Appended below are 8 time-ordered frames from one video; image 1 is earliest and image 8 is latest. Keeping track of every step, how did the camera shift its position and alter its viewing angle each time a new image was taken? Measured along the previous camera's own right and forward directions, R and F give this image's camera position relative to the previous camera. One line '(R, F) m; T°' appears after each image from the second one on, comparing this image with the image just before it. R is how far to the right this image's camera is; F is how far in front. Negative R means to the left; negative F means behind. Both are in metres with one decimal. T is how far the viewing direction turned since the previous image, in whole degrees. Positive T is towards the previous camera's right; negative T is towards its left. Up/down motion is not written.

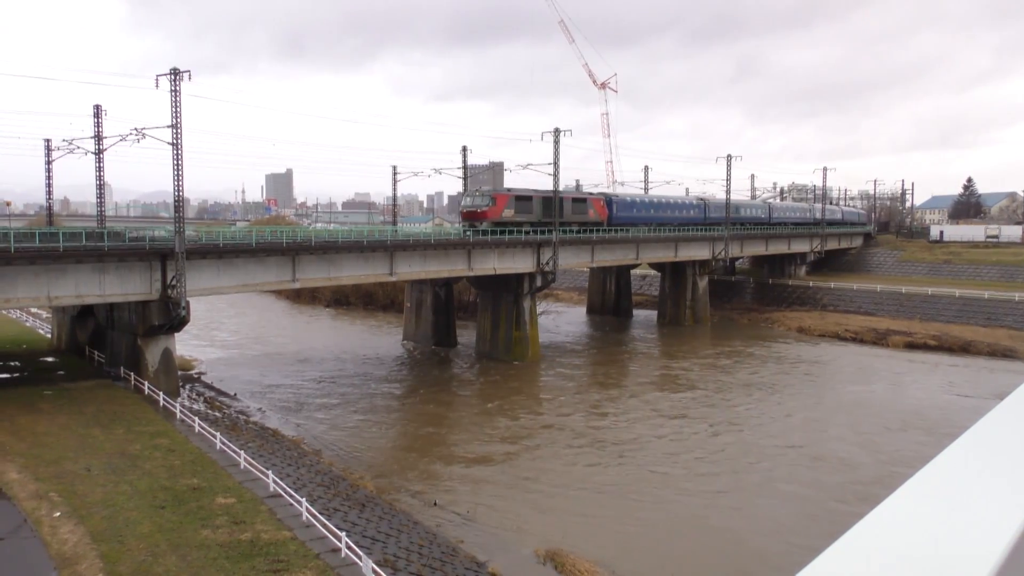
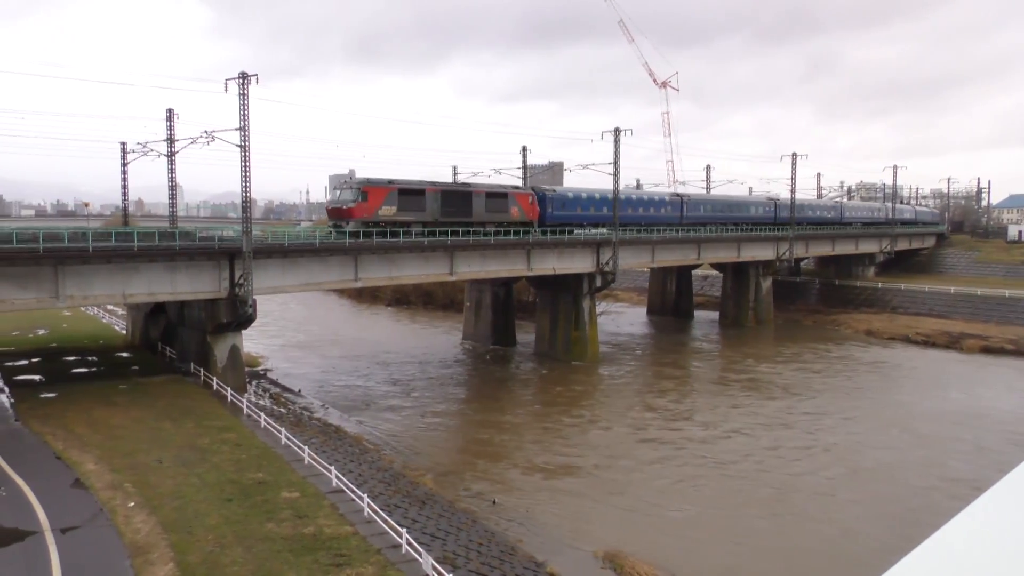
(-0.7, 0.0) m; -3°
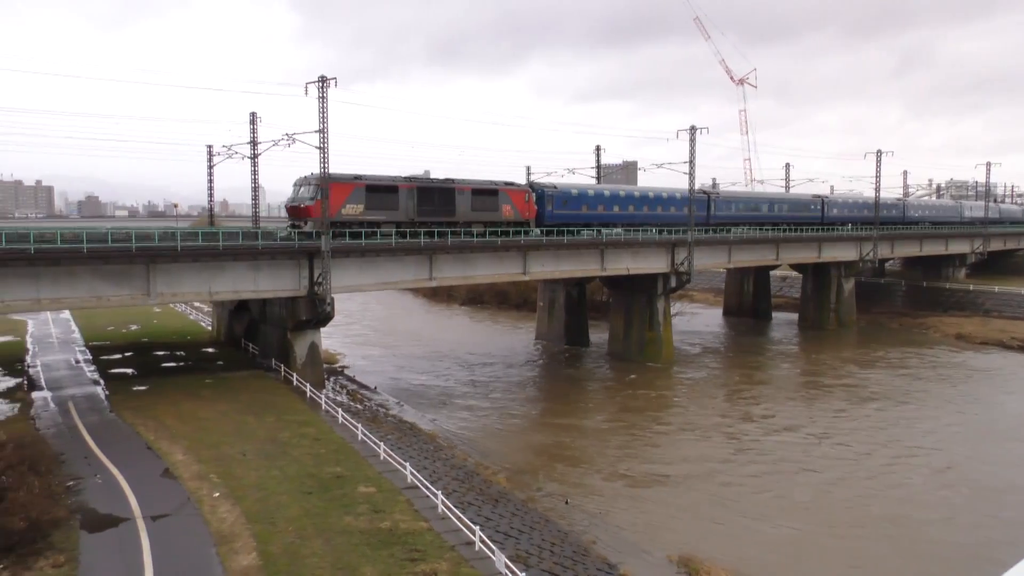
(-1.0, 0.0) m; -4°
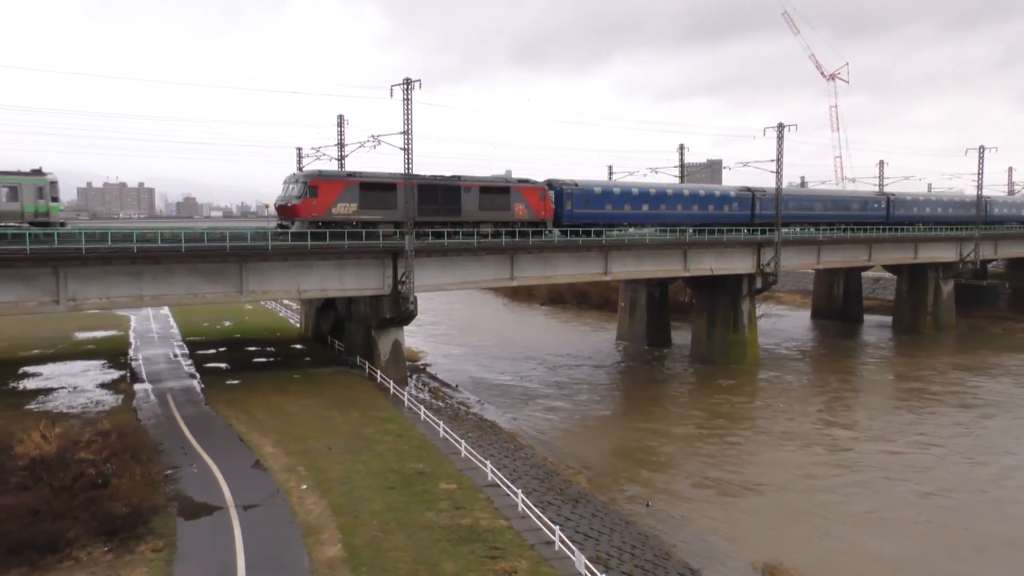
(-1.1, -0.1) m; -4°
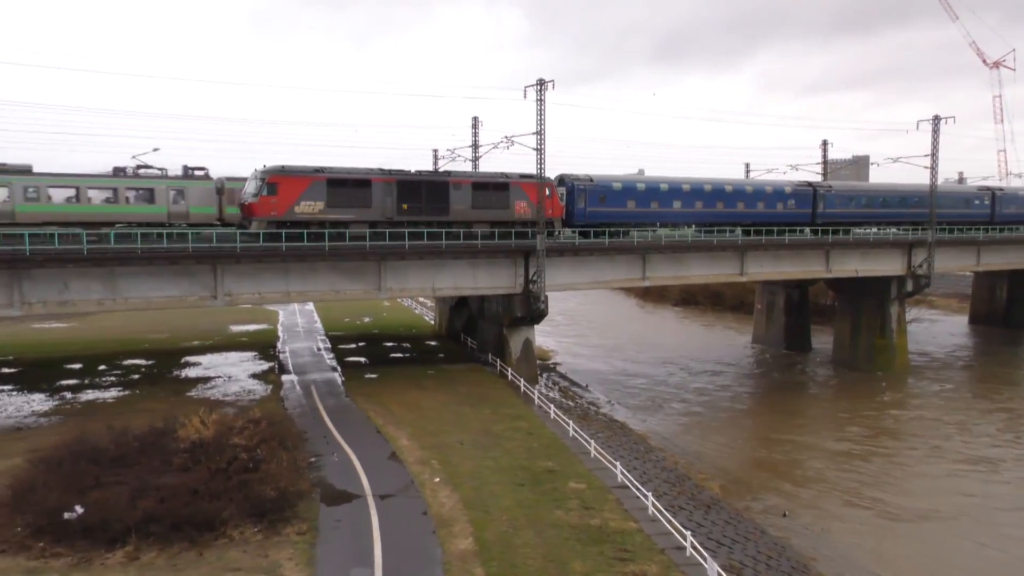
(-1.8, -0.2) m; -7°
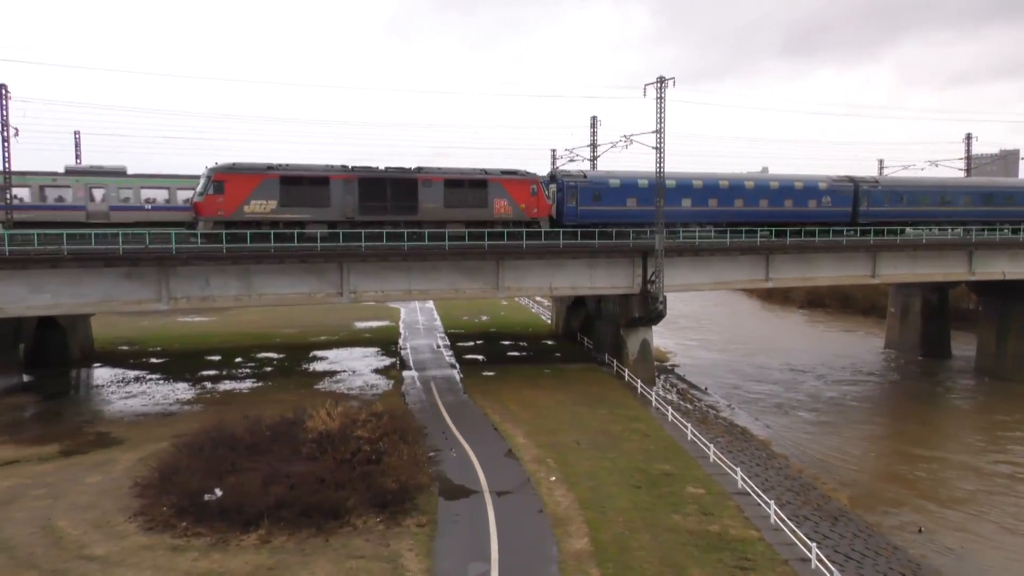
(-1.7, -0.1) m; -6°
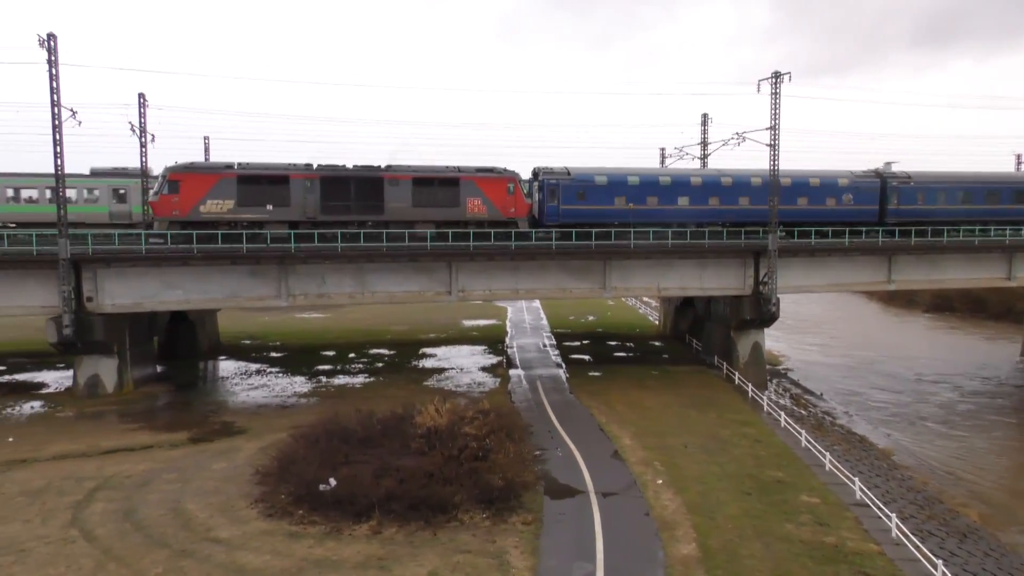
(-1.5, -0.1) m; -6°
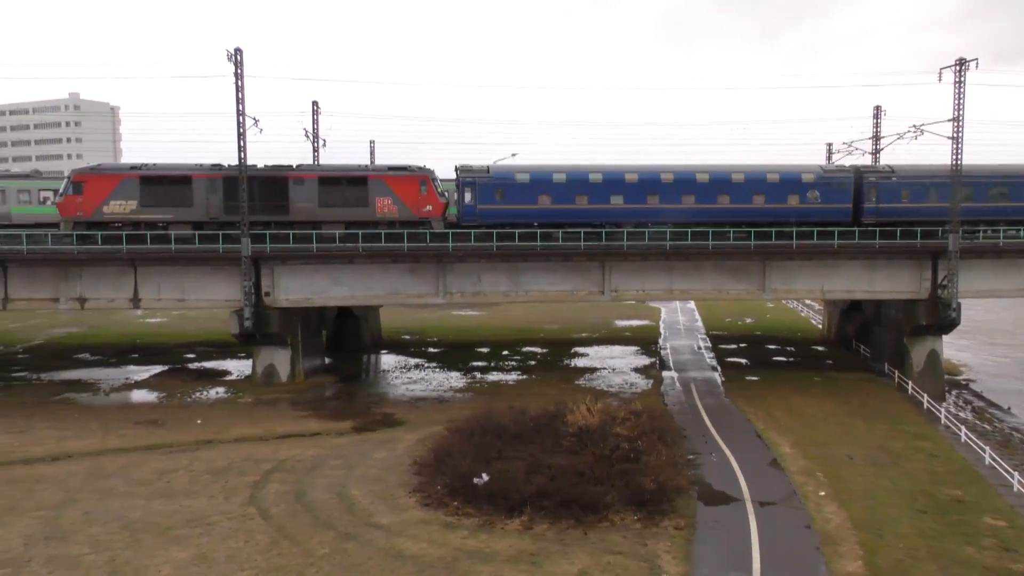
(-2.1, -0.3) m; -8°
